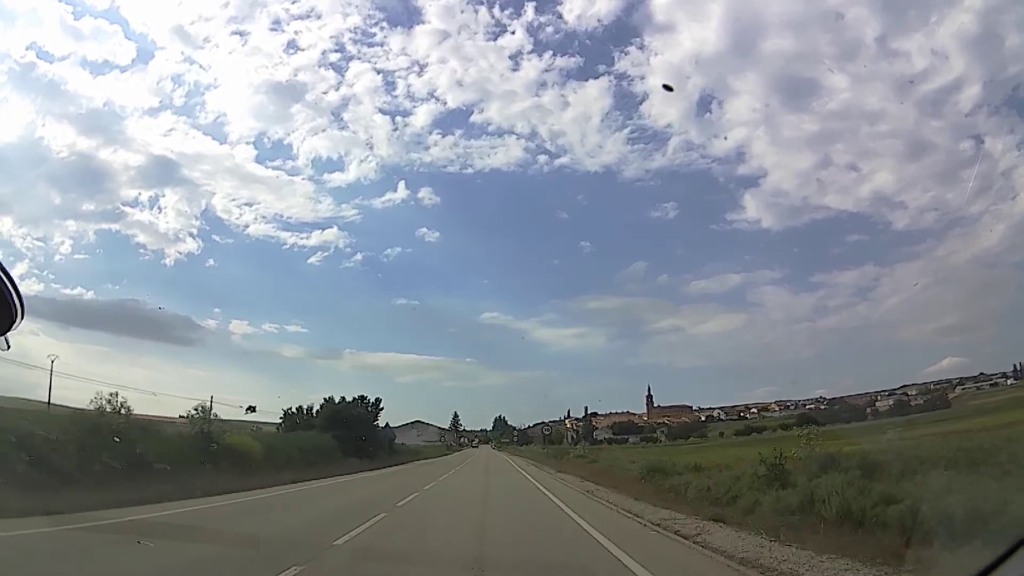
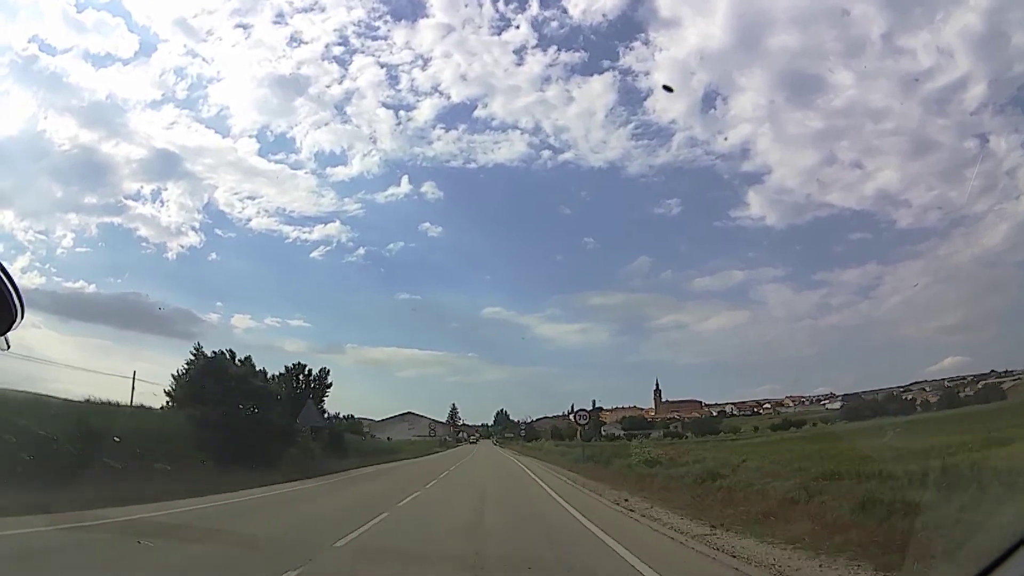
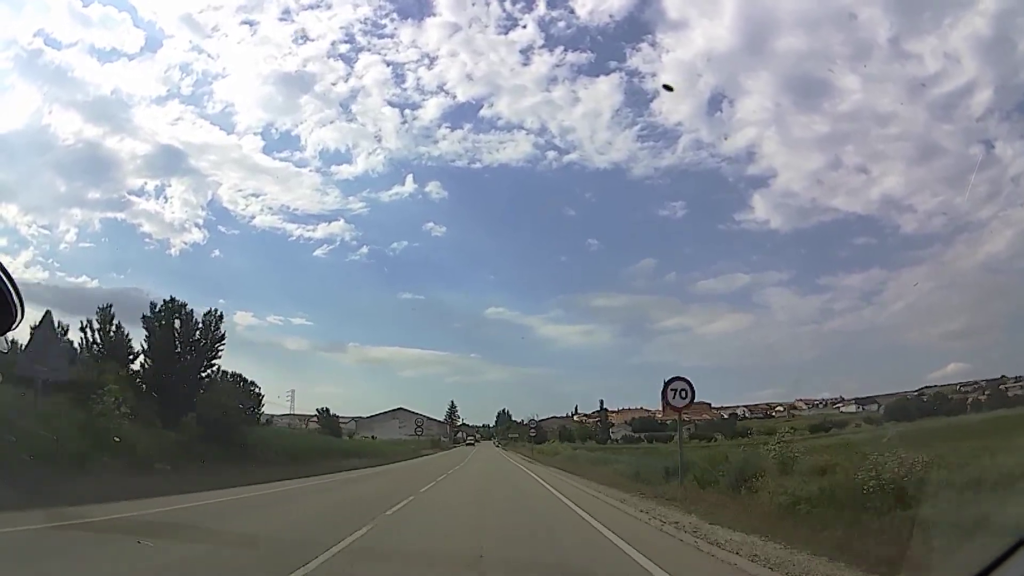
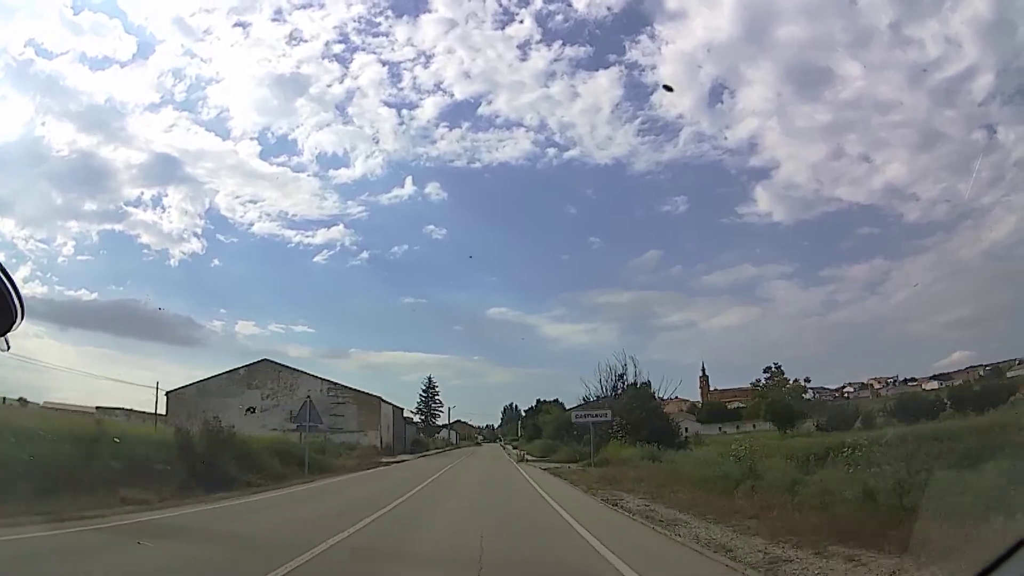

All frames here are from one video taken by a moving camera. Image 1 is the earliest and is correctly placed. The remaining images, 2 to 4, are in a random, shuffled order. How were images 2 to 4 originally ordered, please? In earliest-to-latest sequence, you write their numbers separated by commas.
2, 3, 4
